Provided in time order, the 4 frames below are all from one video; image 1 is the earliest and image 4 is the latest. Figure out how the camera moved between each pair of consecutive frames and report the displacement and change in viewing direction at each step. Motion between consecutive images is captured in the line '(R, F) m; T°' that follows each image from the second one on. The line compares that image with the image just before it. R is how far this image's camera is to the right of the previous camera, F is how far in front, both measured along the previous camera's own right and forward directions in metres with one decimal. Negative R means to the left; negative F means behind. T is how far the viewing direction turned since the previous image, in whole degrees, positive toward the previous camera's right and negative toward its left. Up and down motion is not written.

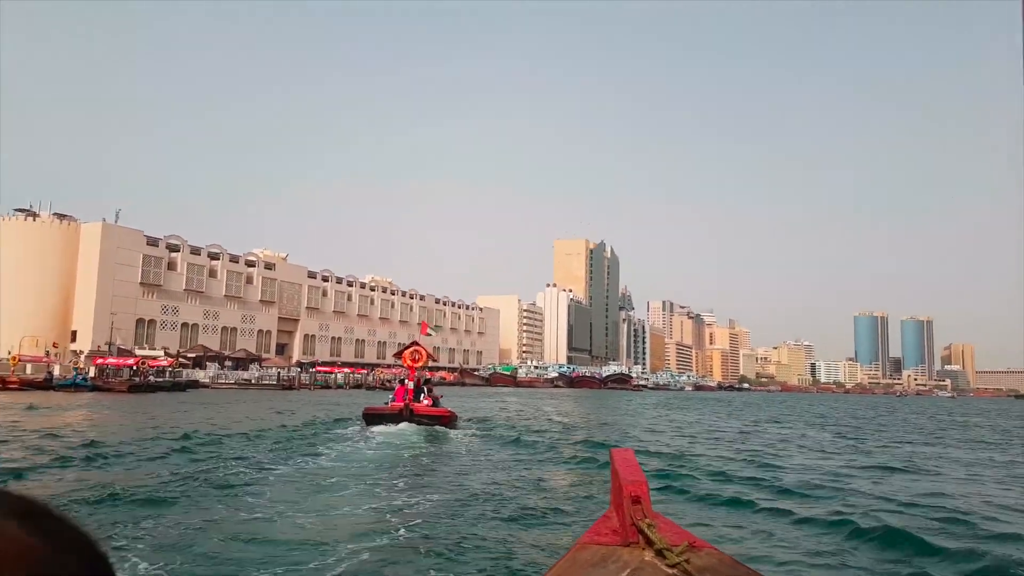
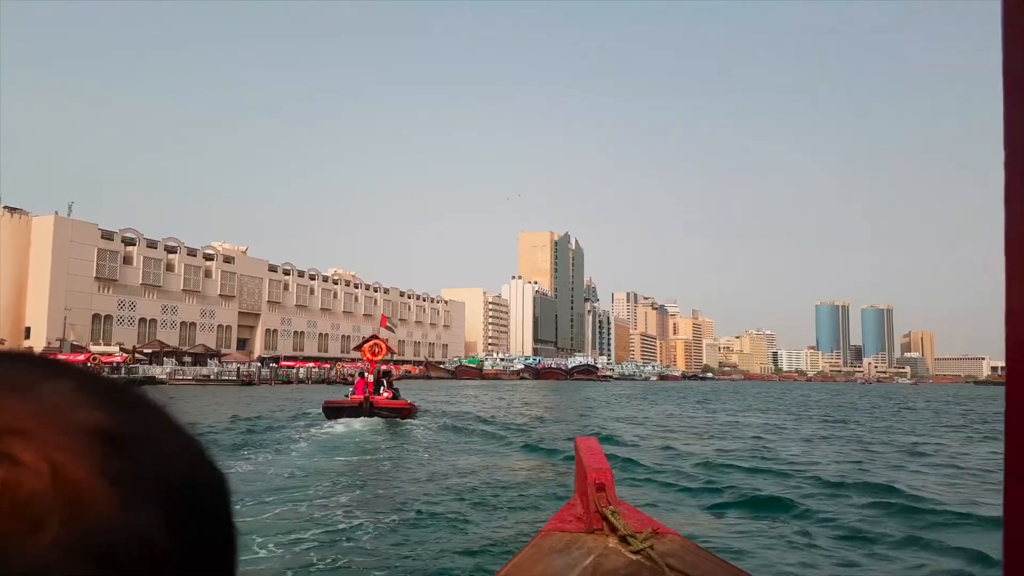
(+0.1, +0.3) m; +2°
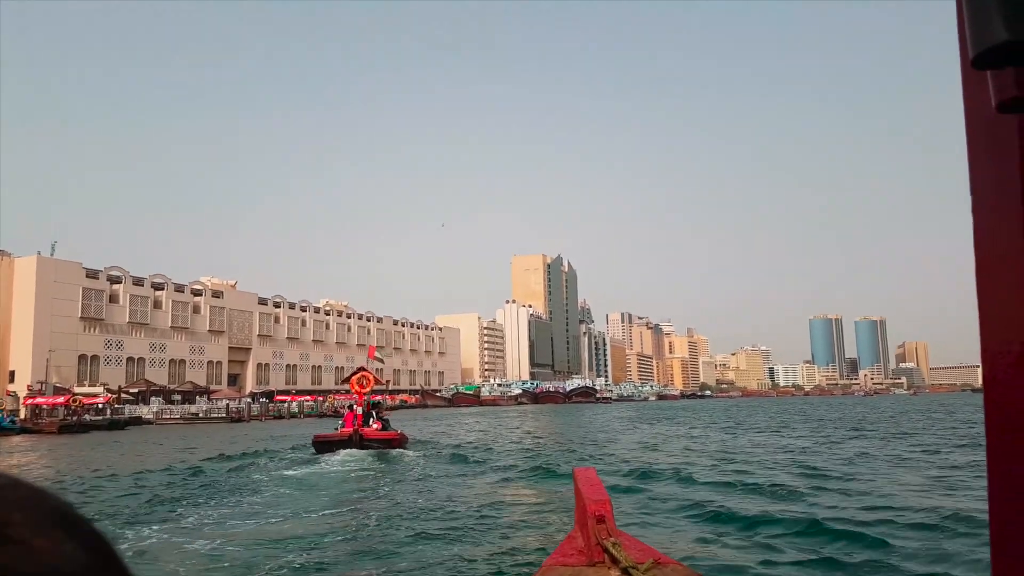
(0.0, +0.7) m; 0°
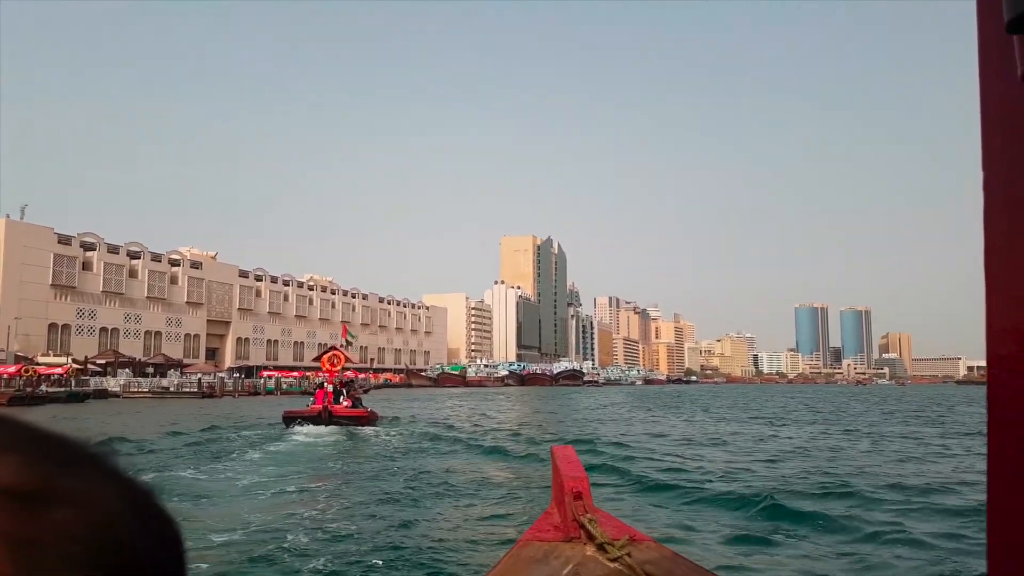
(-0.1, +1.3) m; +1°
